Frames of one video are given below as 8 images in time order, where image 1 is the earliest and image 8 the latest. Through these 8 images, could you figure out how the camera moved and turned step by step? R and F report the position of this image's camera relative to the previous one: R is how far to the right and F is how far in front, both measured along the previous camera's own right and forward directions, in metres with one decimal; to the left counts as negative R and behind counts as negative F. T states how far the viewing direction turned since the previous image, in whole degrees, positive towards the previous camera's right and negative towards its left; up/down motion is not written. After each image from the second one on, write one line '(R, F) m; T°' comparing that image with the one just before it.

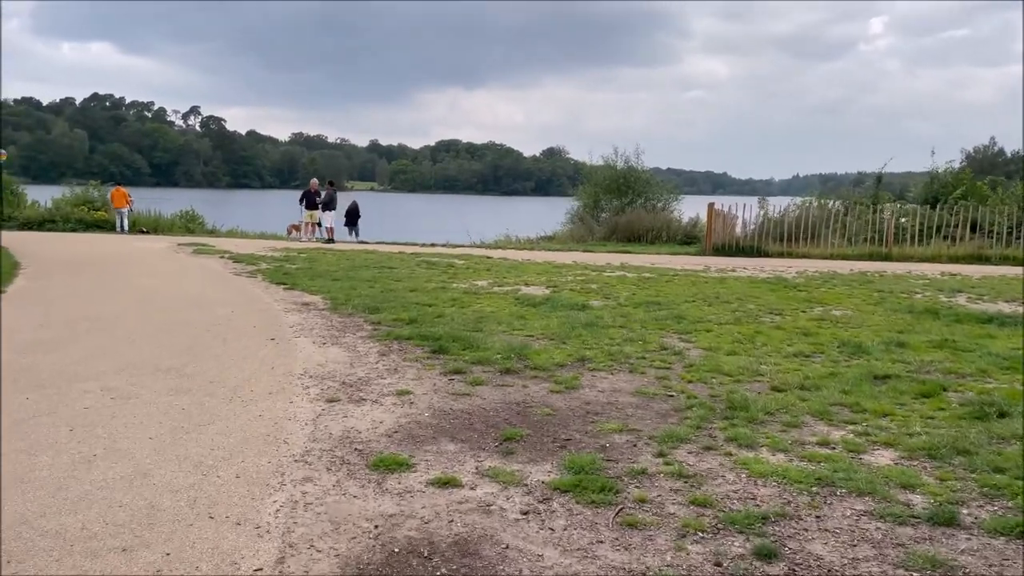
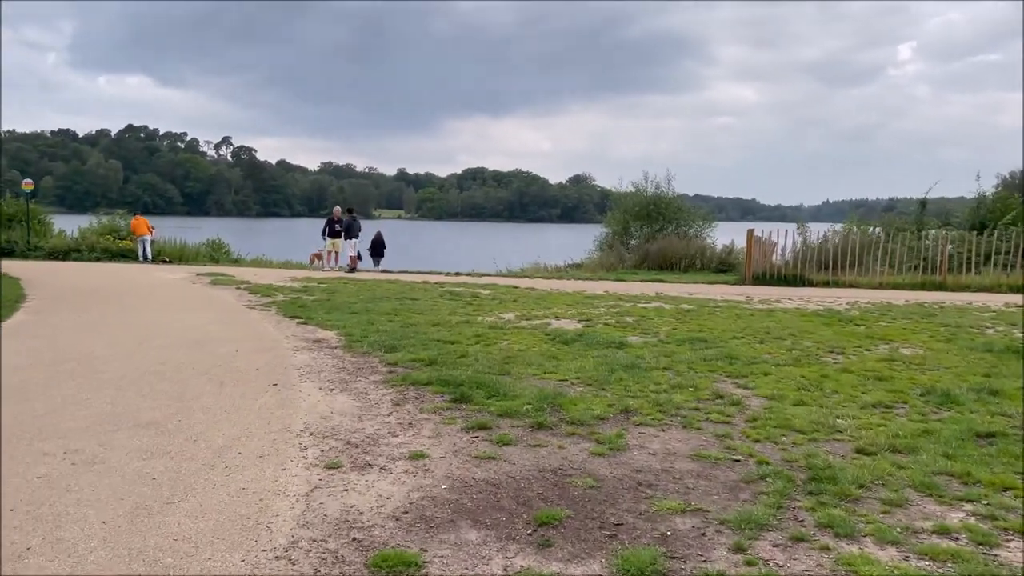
(-0.1, +1.0) m; -2°
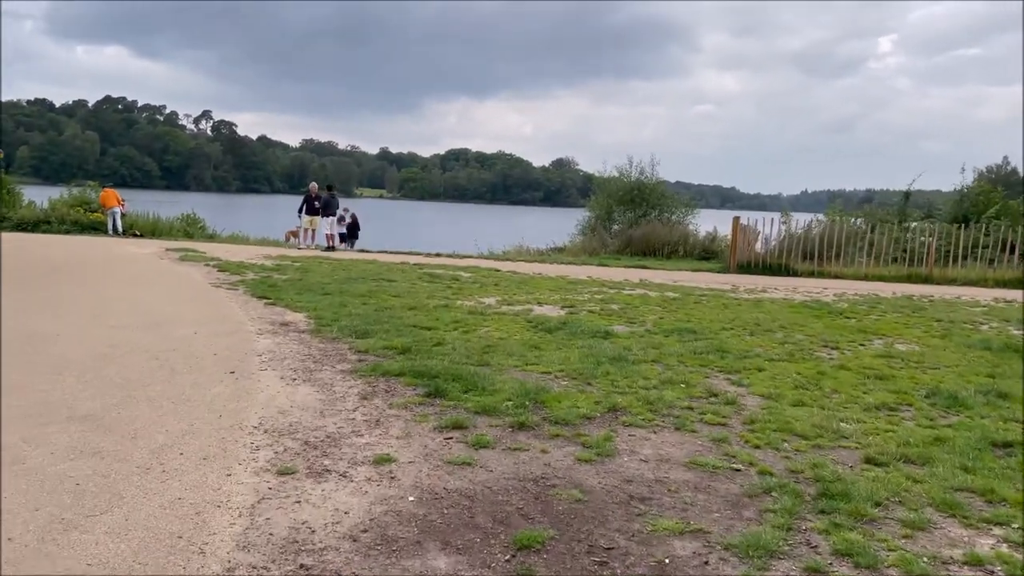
(0.0, +0.6) m; +1°
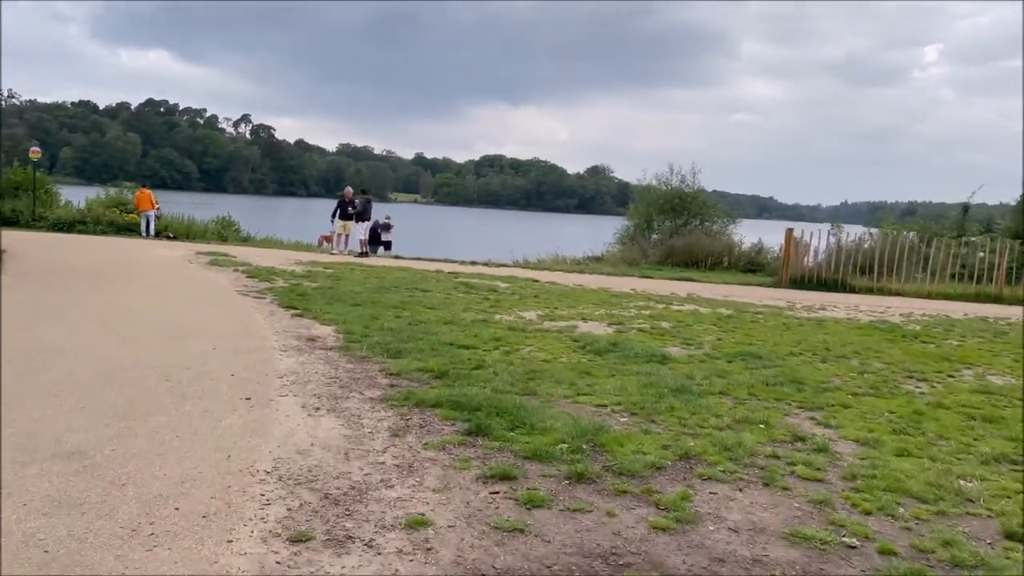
(-0.2, +0.9) m; -2°
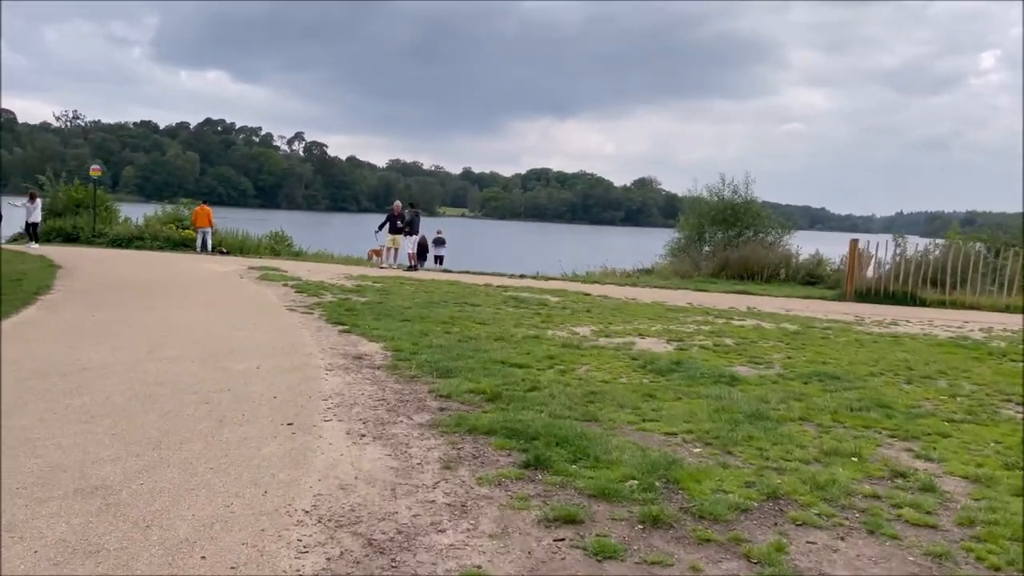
(-0.1, +0.5) m; -3°
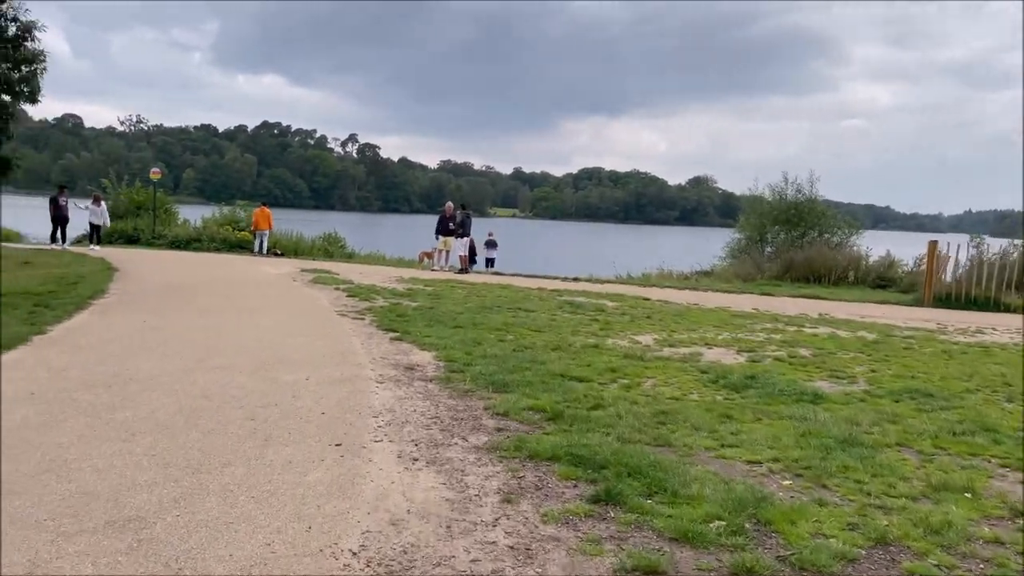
(-0.1, +0.5) m; -4°
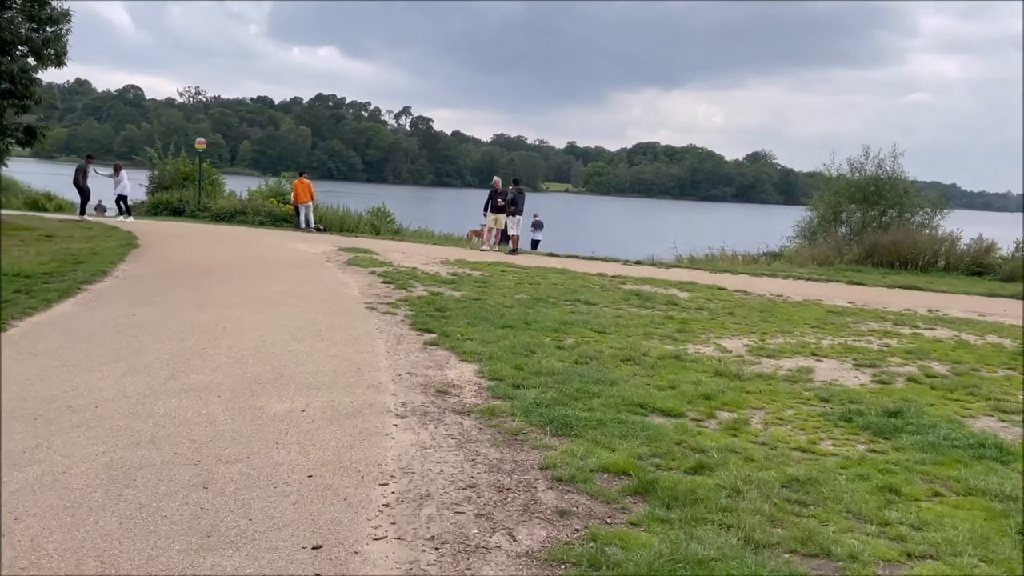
(-0.1, +1.9) m; -4°
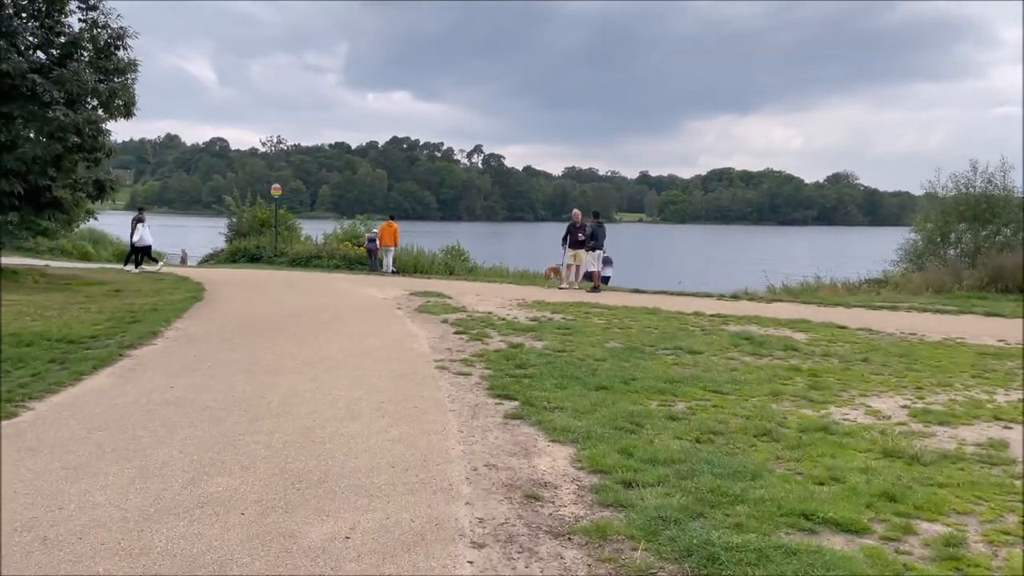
(-0.2, +1.5) m; -6°
